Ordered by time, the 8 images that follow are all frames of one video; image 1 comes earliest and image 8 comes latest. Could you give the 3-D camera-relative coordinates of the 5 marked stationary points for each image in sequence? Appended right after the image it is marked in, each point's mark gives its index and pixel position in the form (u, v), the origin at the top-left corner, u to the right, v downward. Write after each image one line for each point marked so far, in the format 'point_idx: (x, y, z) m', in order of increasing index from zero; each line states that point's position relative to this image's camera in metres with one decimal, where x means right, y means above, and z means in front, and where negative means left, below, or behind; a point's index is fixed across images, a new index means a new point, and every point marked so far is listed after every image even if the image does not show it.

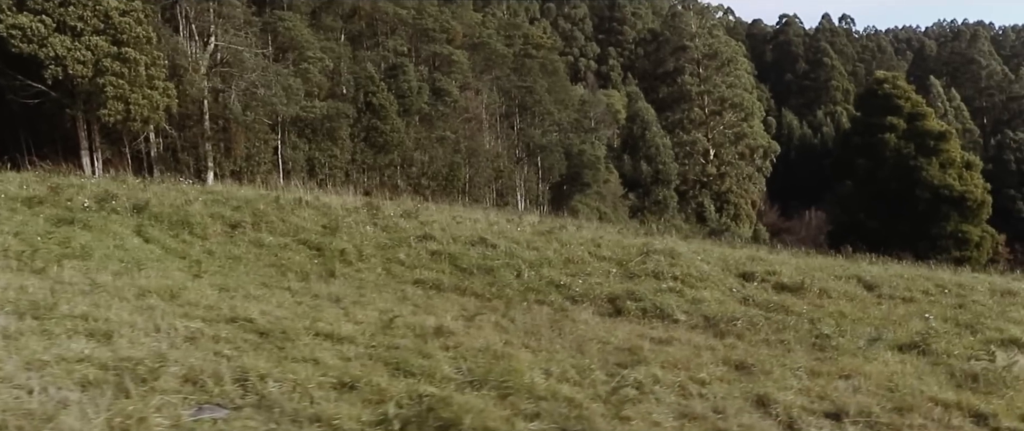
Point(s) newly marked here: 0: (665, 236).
0: (+2.9, -0.4, +18.1) m
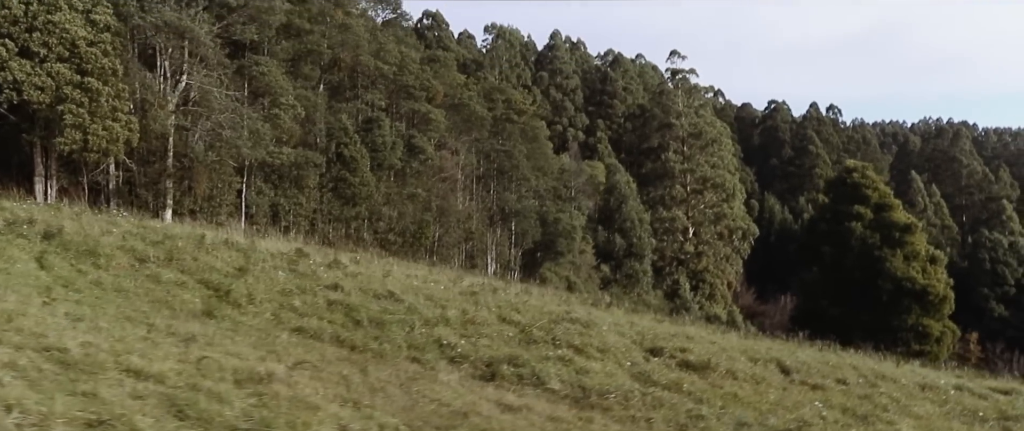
0: (+2.0, -1.7, +17.9) m
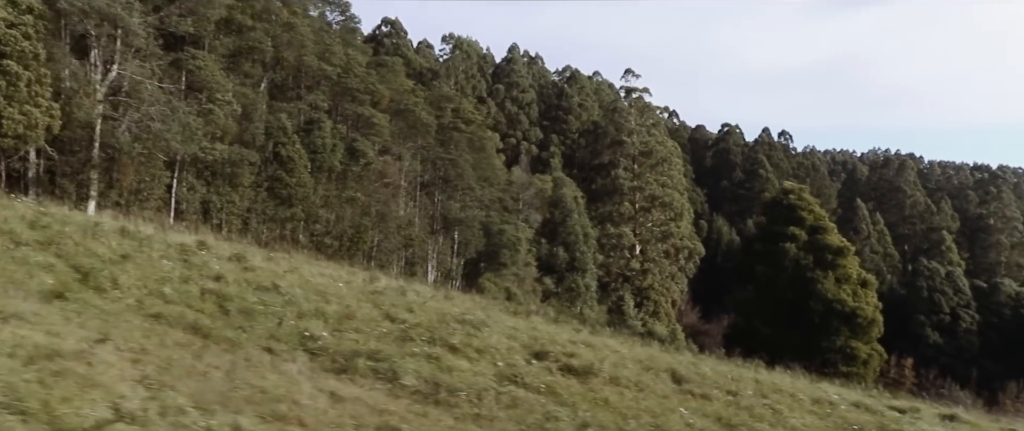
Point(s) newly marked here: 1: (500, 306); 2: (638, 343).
0: (+0.6, -1.9, +17.7) m
1: (-0.2, -1.8, +19.3) m
2: (+2.0, -2.1, +16.0) m
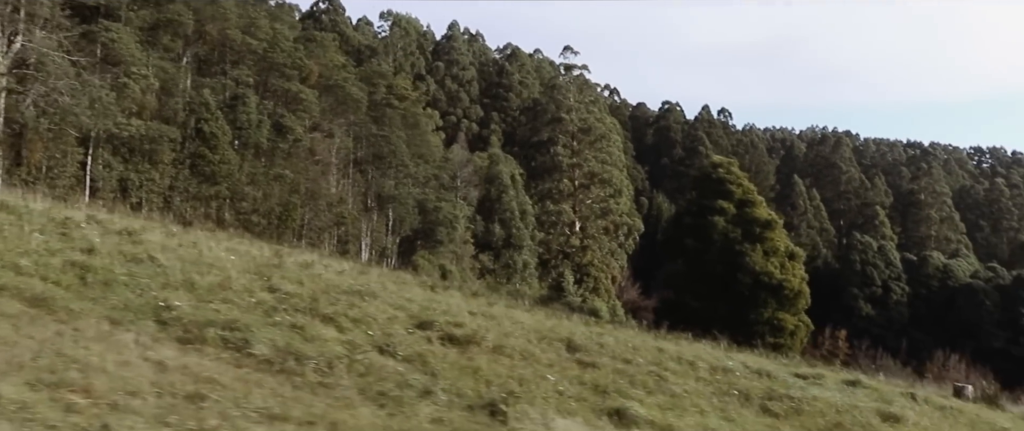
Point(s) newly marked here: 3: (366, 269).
0: (-0.8, -1.4, +17.5) m
1: (-1.7, -1.3, +19.0) m
2: (+0.7, -1.6, +15.9) m
3: (-2.8, -1.0, +19.0) m
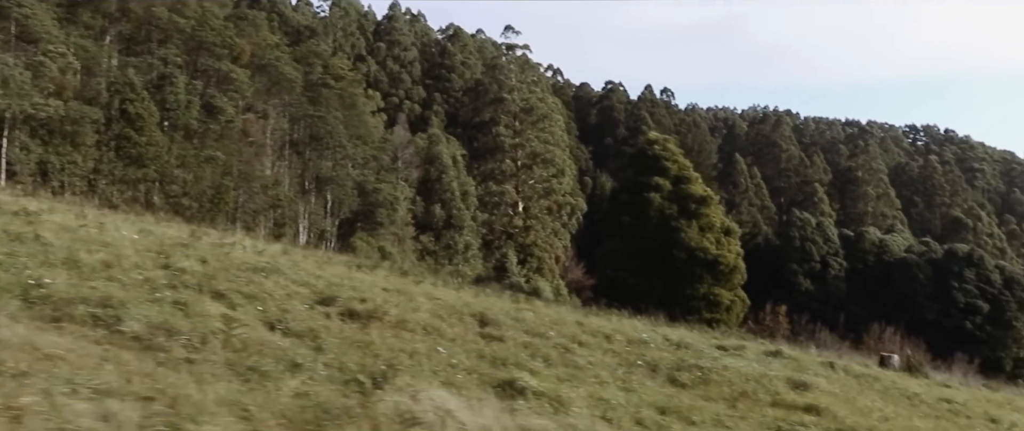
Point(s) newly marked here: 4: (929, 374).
0: (-2.0, -1.0, +17.3) m
1: (-3.0, -0.9, +18.7) m
2: (-0.5, -1.3, +15.7) m
3: (-4.1, -0.7, +18.6) m
4: (+7.9, -3.0, +18.5) m
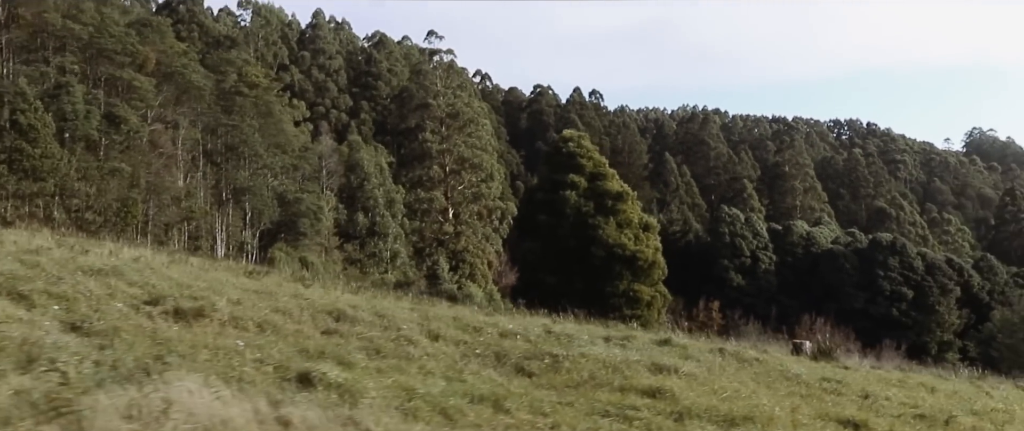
0: (-3.7, -1.1, +16.7) m
1: (-4.8, -1.0, +18.1) m
2: (-2.0, -1.3, +15.3) m
3: (-5.9, -0.8, +17.9) m
4: (+6.3, -2.7, +18.6) m
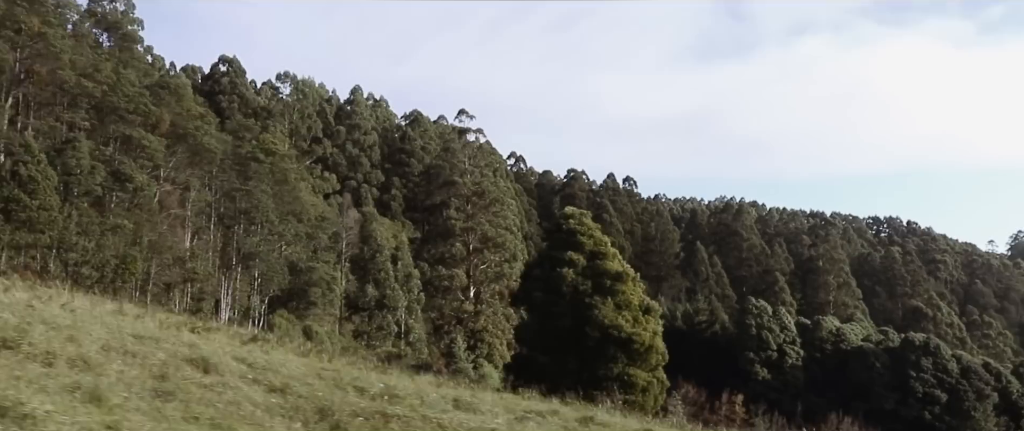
0: (-4.2, -2.1, +16.2) m
1: (-5.3, -2.1, +17.6) m
2: (-2.6, -2.2, +14.7) m
3: (-6.3, -1.8, +17.5) m
4: (+5.7, -4.3, +17.5) m
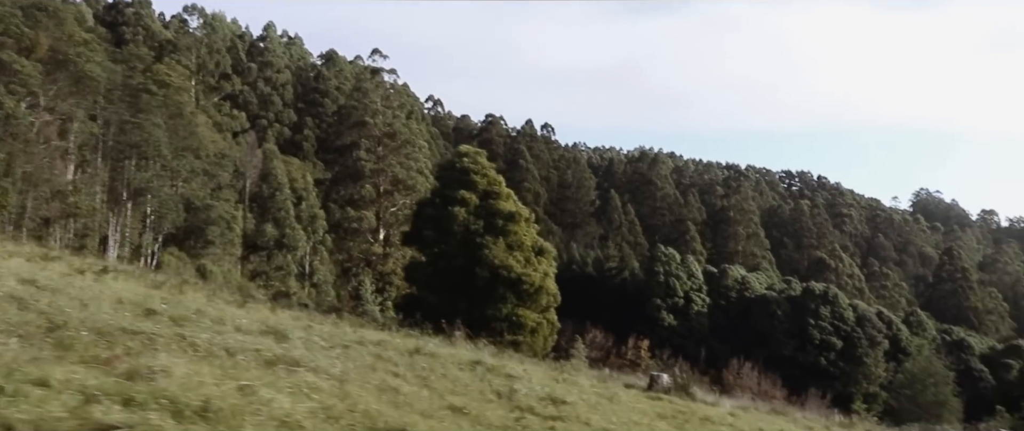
0: (-6.3, -0.9, +15.4) m
1: (-7.5, -0.8, +16.8) m
2: (-4.6, -1.1, +14.1) m
3: (-8.5, -0.5, +16.6) m
4: (+3.4, -3.2, +17.6) m
